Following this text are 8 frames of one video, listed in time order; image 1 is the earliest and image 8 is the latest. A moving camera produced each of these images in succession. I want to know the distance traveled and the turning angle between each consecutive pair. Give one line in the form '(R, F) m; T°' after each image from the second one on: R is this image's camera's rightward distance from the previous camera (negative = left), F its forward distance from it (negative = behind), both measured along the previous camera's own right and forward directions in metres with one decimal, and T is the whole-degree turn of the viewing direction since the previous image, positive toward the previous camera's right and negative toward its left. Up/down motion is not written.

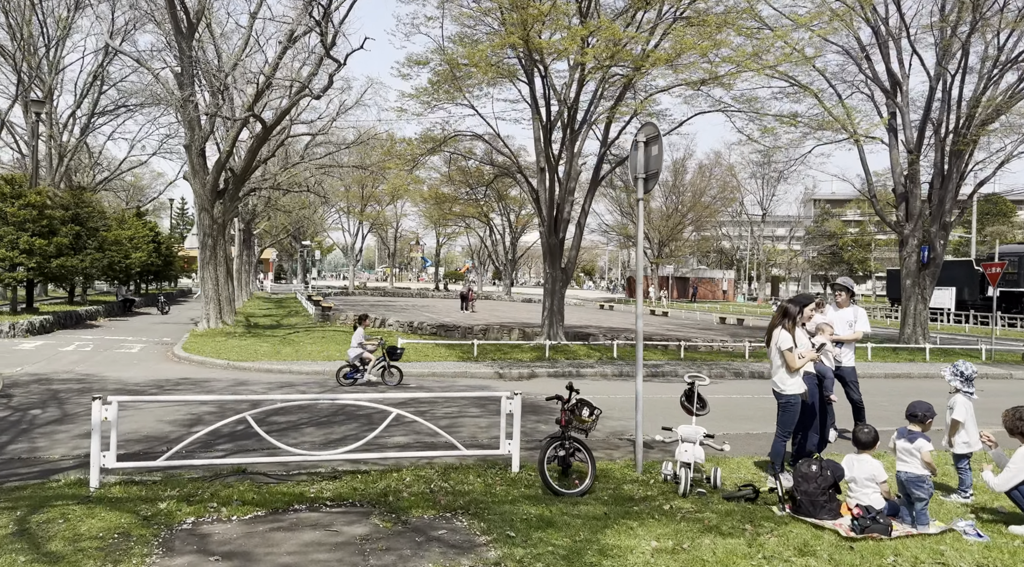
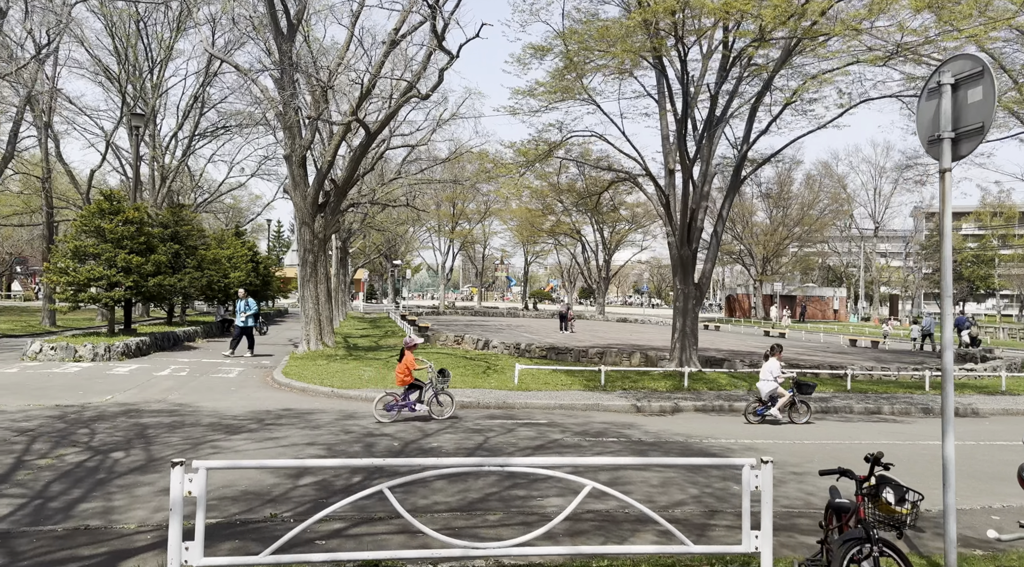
(-0.8, +1.8) m; -6°
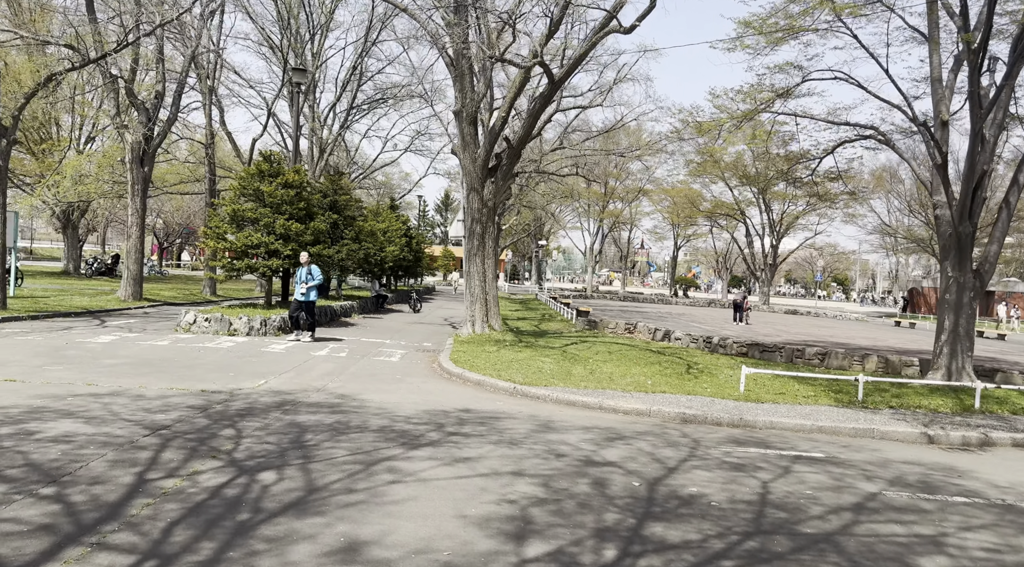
(-1.2, +2.6) m; -9°
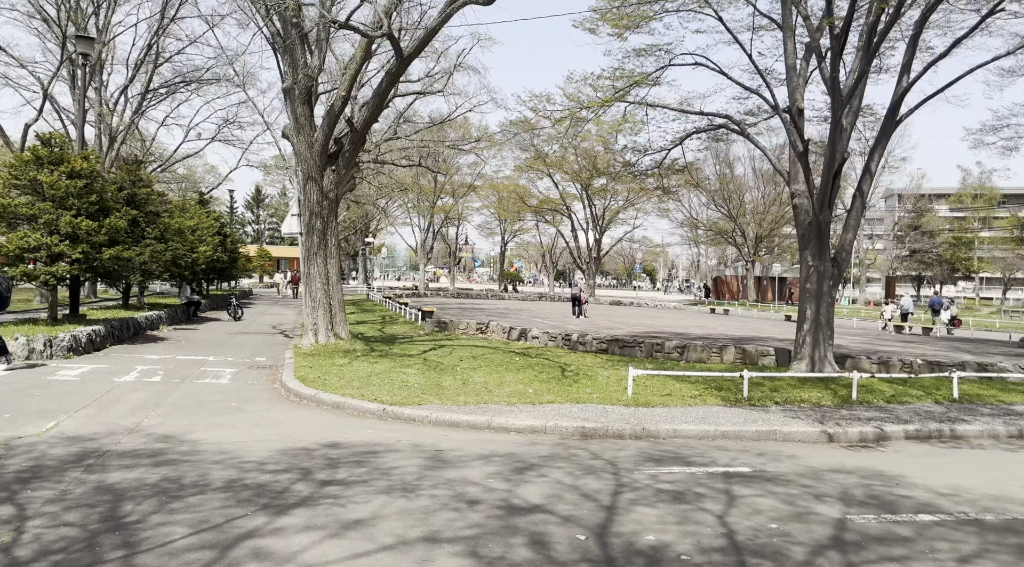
(-0.5, +1.6) m; +12°
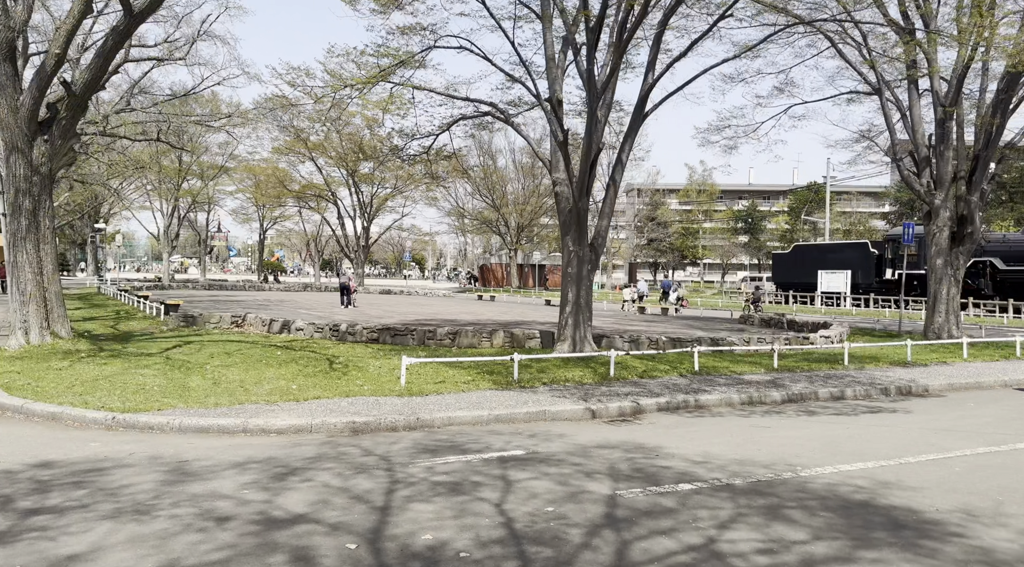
(+0.1, +0.5) m; +15°
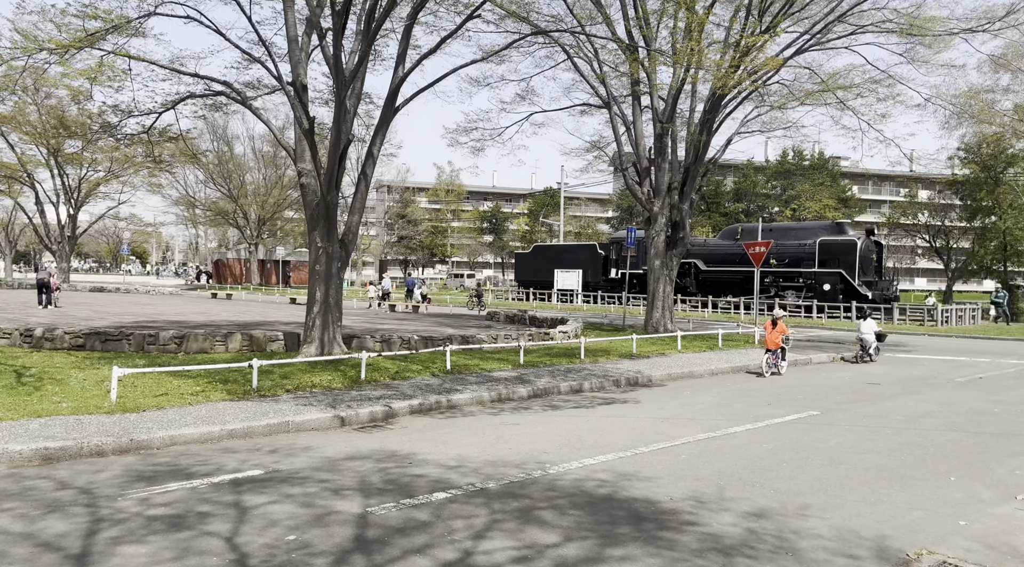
(+0.1, +0.6) m; +16°
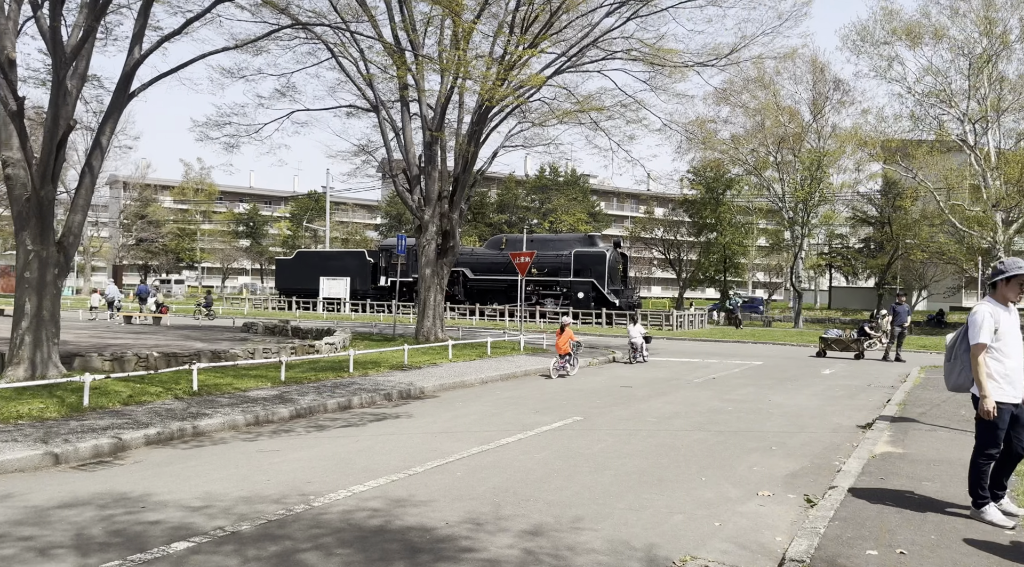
(0.0, +0.9) m; +15°
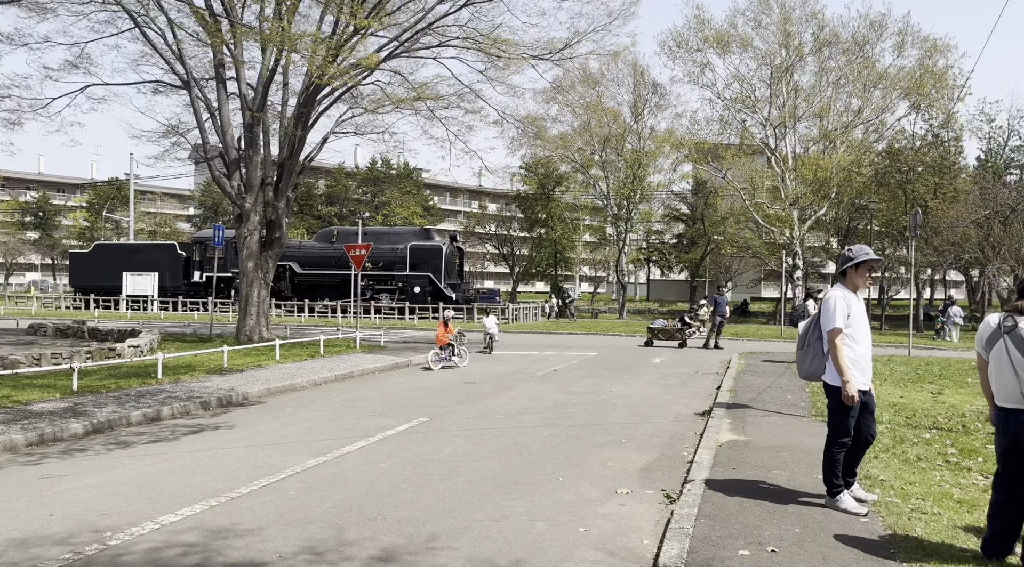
(-0.2, +1.3) m; +11°
